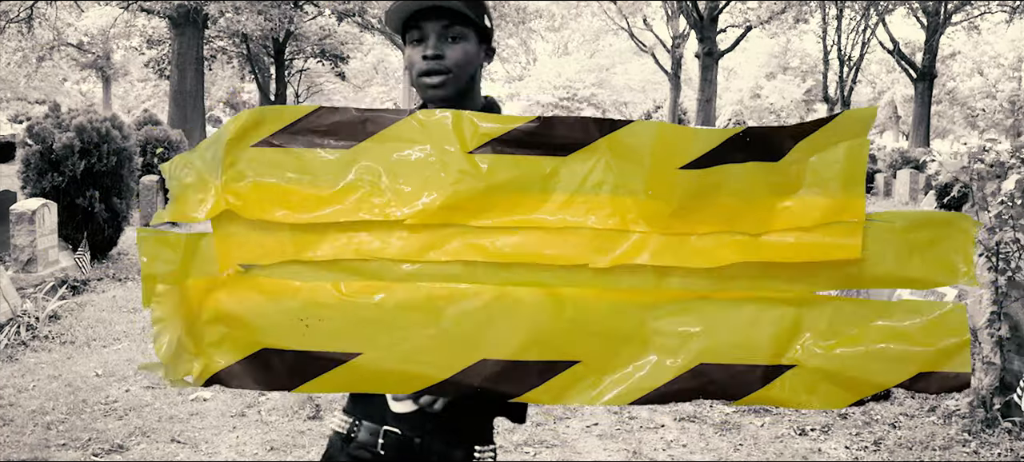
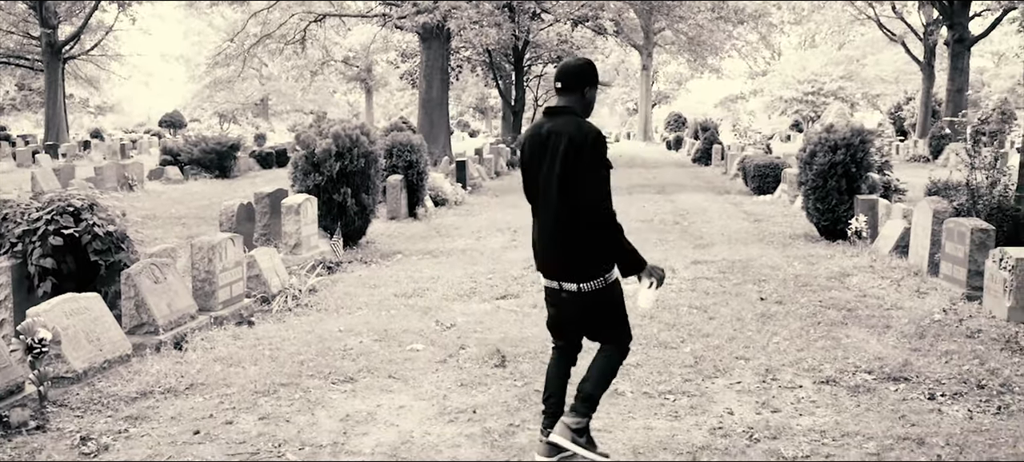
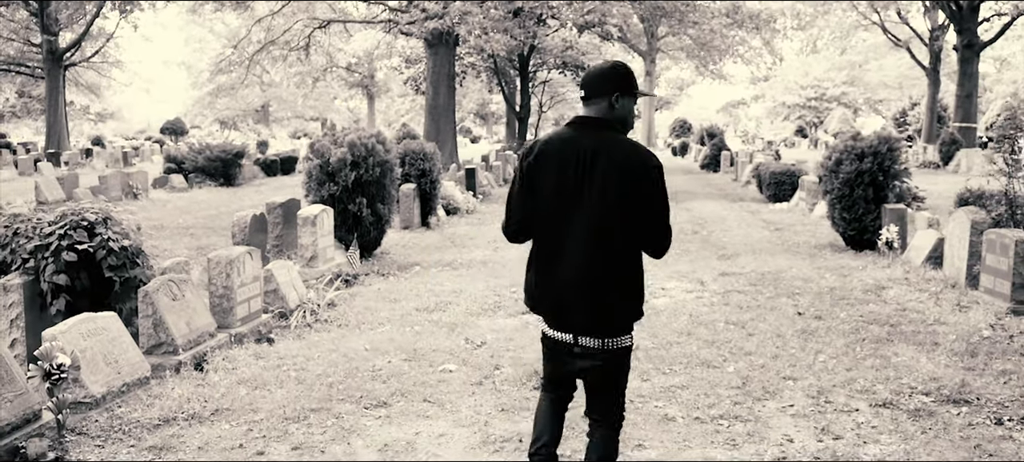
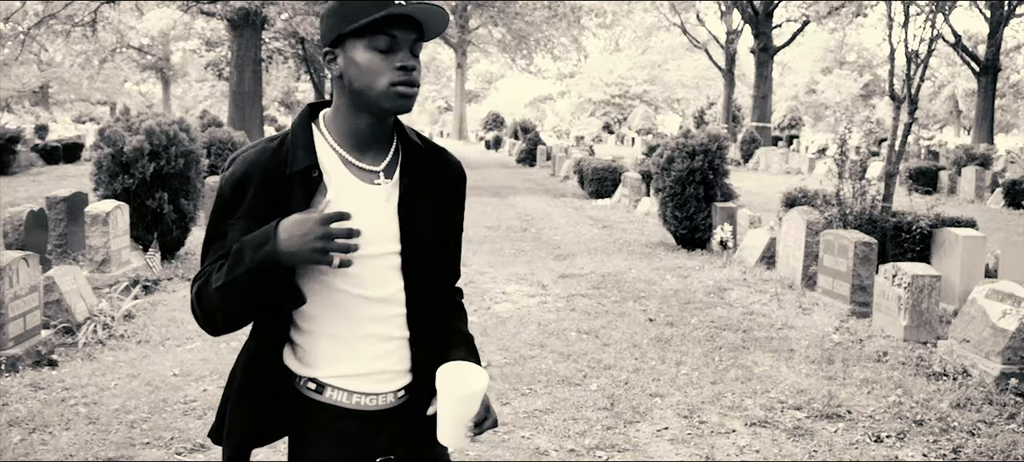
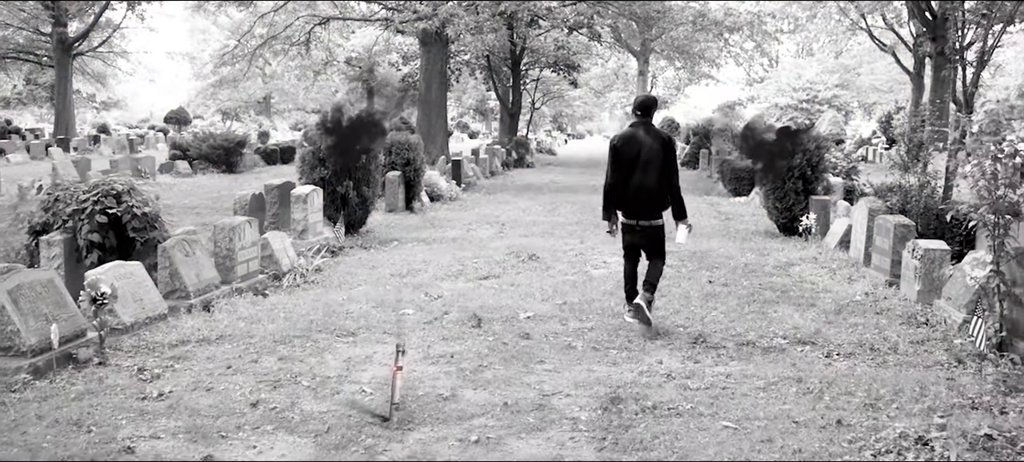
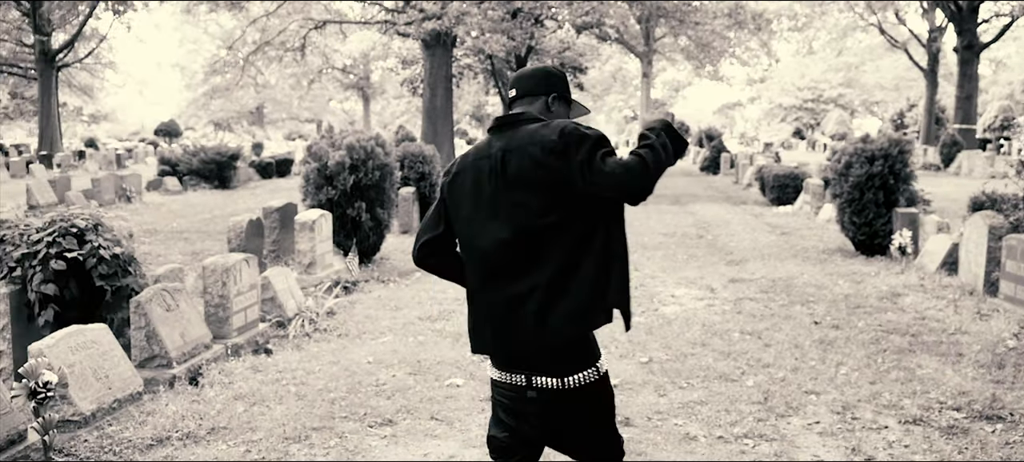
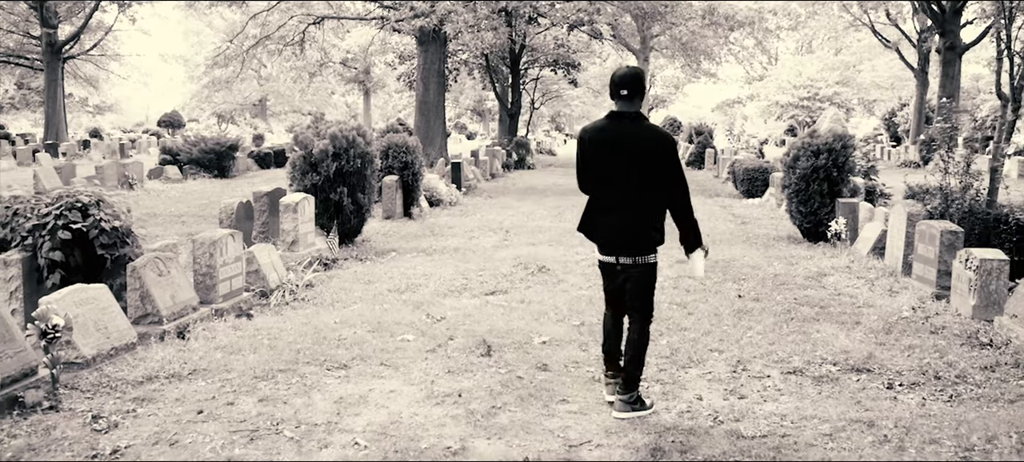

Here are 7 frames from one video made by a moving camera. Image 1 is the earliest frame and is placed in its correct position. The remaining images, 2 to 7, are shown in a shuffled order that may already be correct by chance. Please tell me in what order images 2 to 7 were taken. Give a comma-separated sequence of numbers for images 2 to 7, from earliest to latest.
4, 6, 3, 2, 7, 5
